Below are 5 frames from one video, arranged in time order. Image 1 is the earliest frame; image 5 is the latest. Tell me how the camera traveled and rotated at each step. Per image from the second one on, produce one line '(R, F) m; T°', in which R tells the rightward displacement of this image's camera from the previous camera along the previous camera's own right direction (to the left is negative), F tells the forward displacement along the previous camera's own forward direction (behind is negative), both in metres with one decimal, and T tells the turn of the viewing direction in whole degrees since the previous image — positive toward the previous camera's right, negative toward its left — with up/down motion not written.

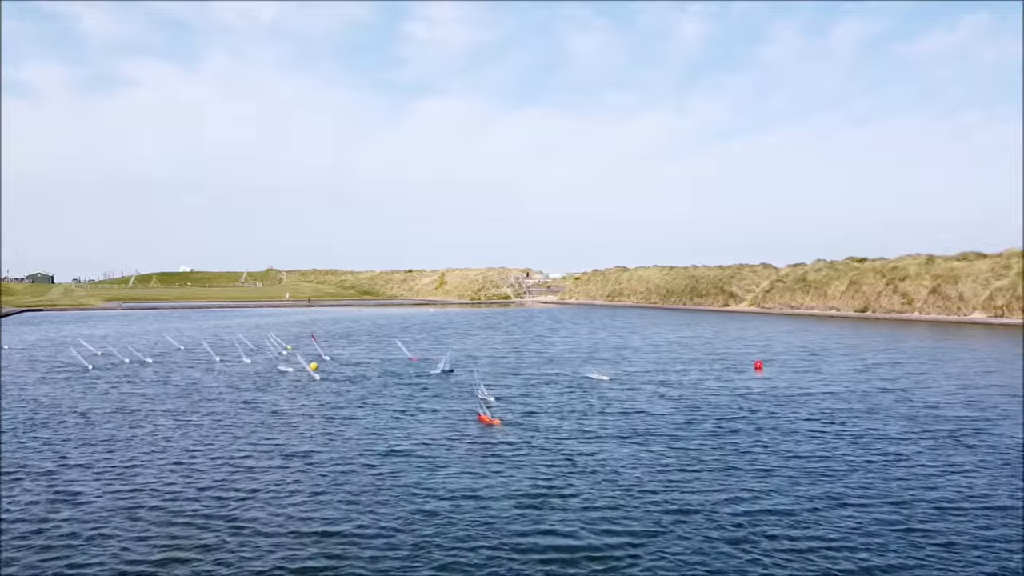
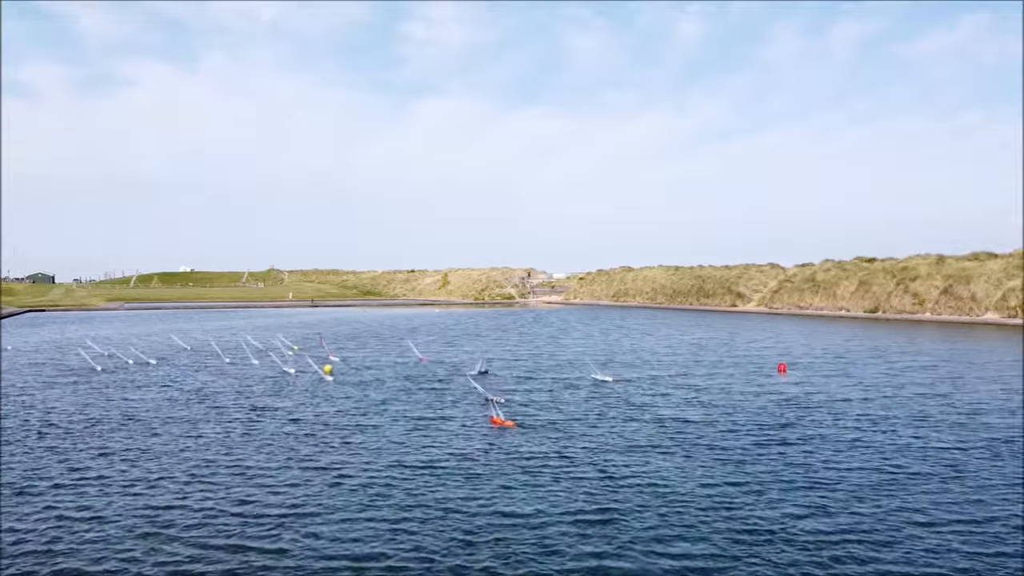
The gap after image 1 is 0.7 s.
(-2.1, +1.8) m; 0°
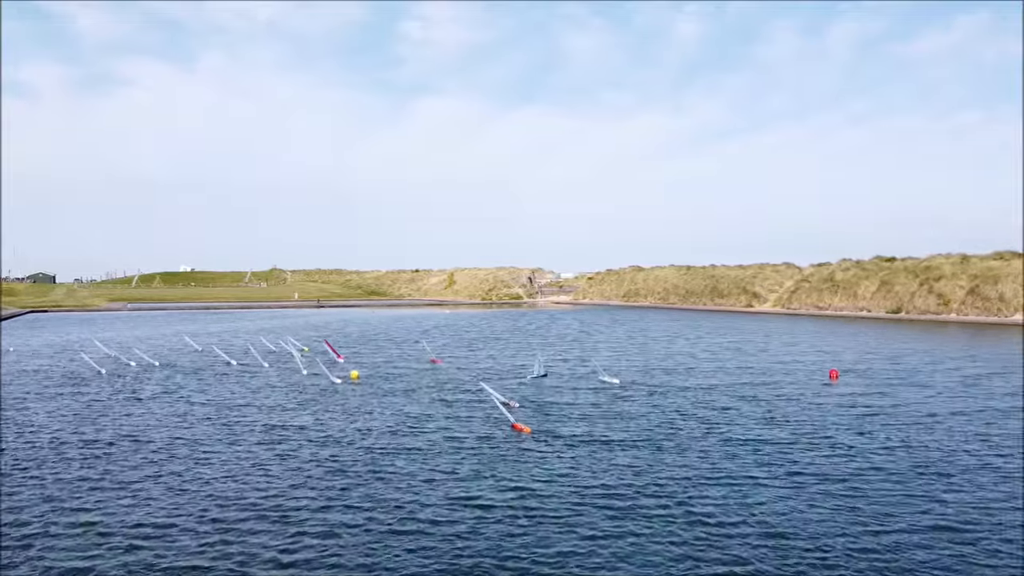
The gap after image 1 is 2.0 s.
(-4.1, +4.7) m; 0°
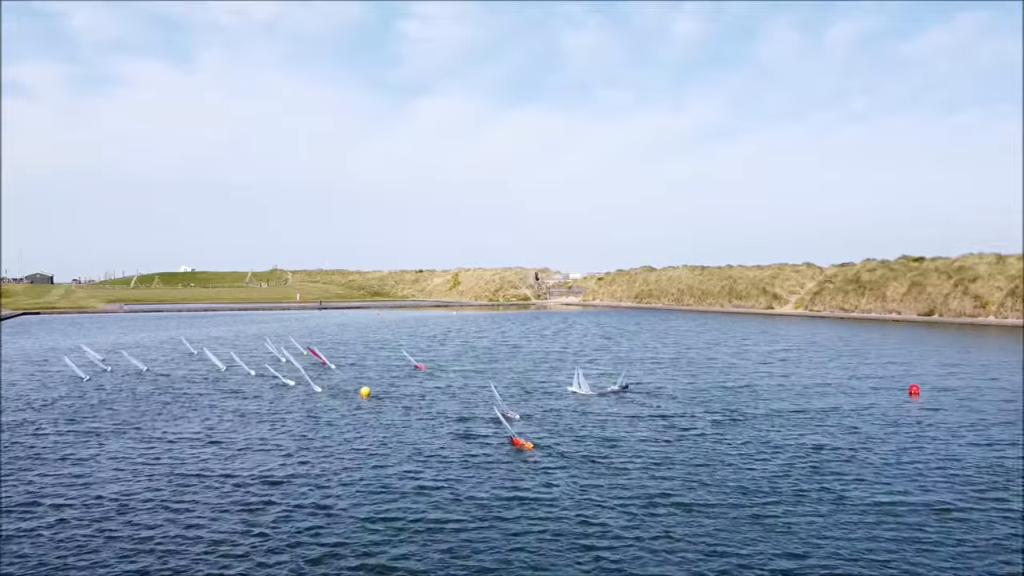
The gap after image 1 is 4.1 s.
(-3.6, +9.0) m; 0°
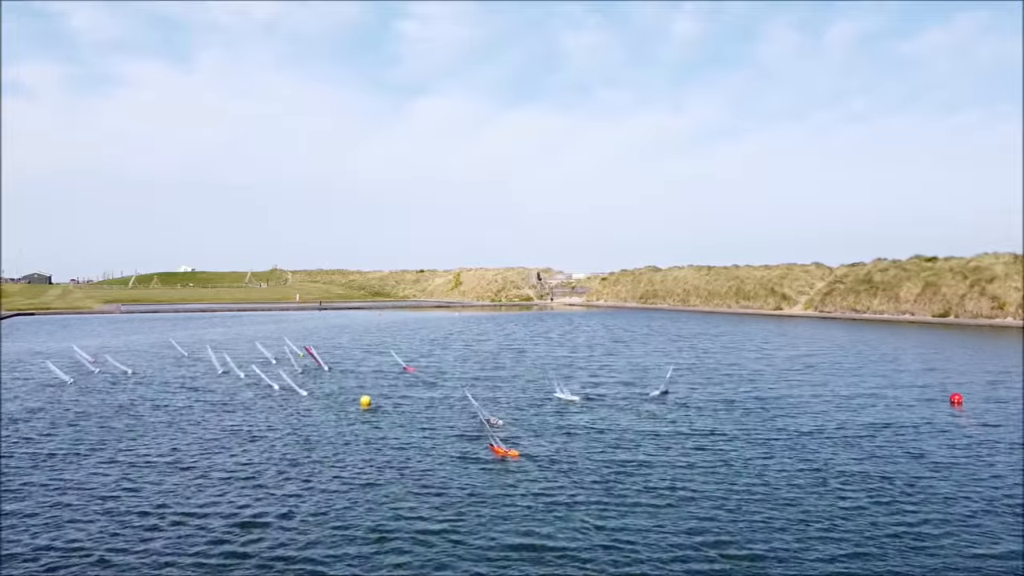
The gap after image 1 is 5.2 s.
(-1.3, +4.5) m; 0°
